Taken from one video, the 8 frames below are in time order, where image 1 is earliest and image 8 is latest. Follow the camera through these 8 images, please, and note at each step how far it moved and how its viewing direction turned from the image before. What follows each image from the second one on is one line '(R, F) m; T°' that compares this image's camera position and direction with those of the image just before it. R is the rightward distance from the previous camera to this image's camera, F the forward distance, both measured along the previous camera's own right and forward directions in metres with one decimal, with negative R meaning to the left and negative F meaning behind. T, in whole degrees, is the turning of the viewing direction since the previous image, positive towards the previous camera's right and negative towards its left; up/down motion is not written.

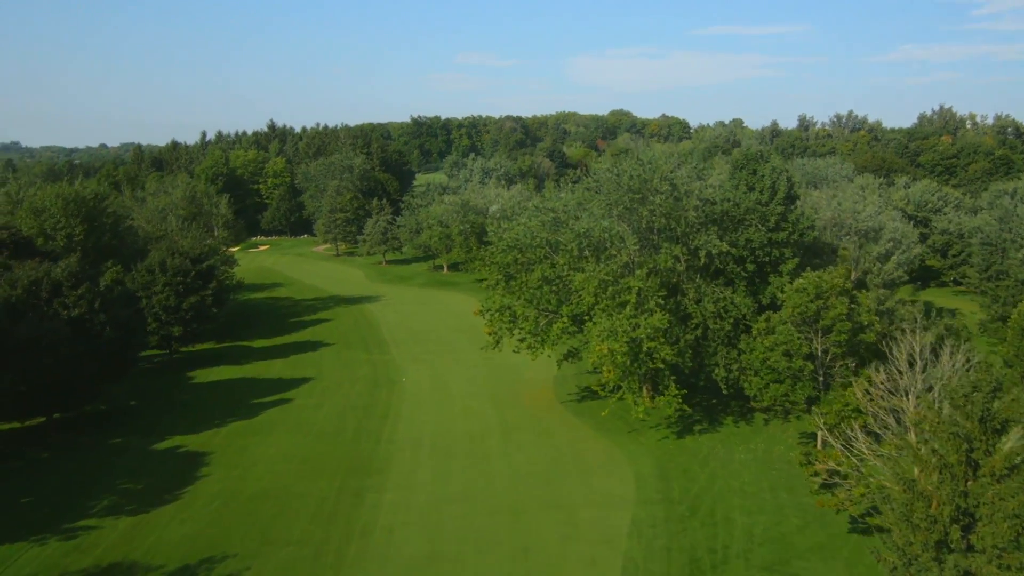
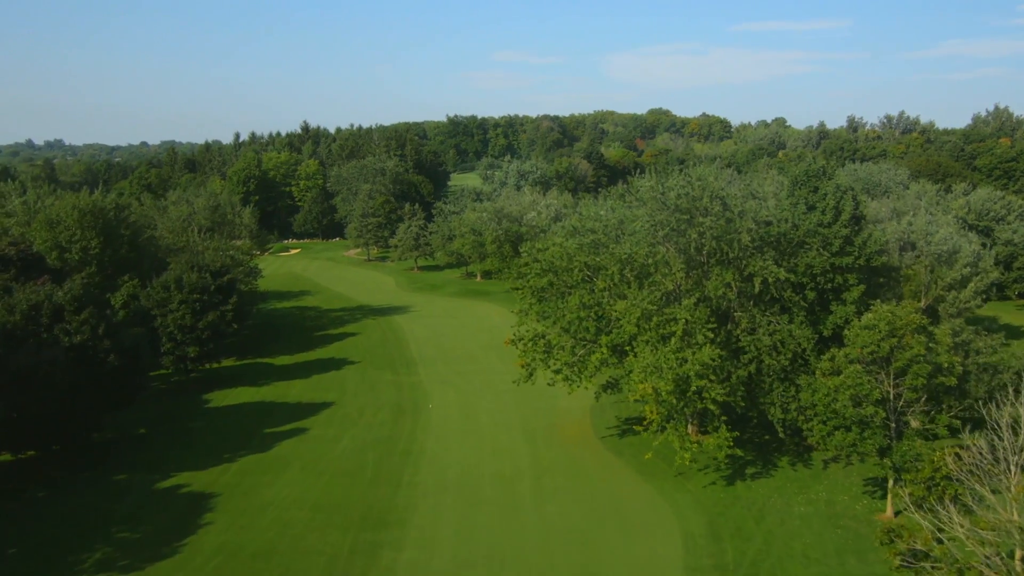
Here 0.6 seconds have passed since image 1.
(0.0, +2.0) m; -2°
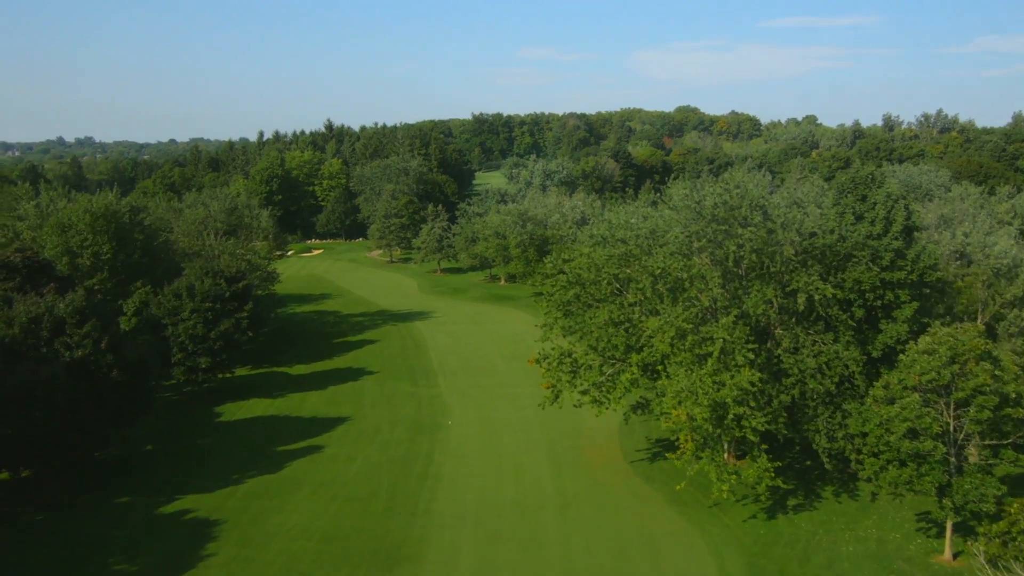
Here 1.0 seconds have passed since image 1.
(0.0, +1.4) m; -2°
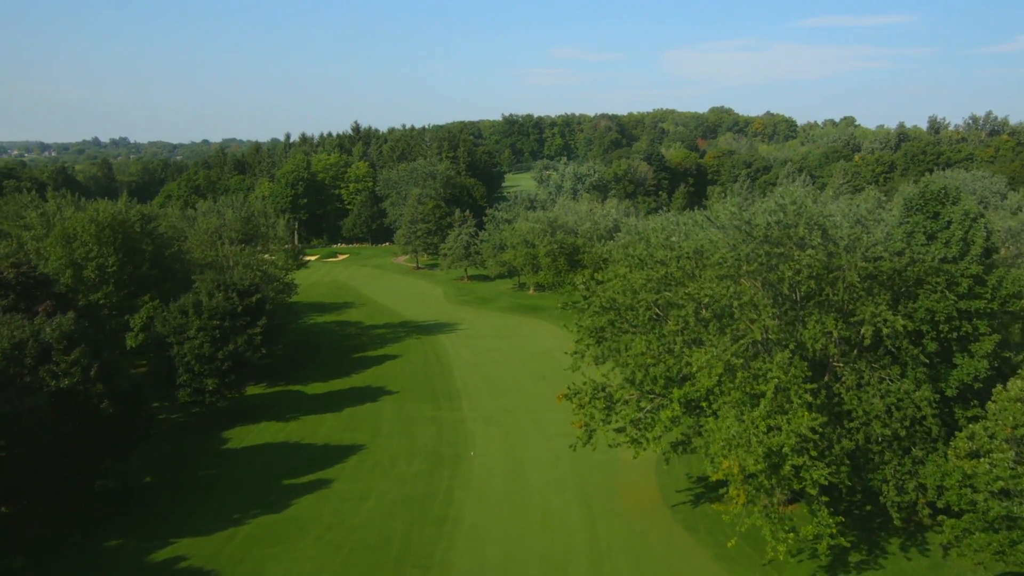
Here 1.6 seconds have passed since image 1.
(+0.1, +2.1) m; -2°
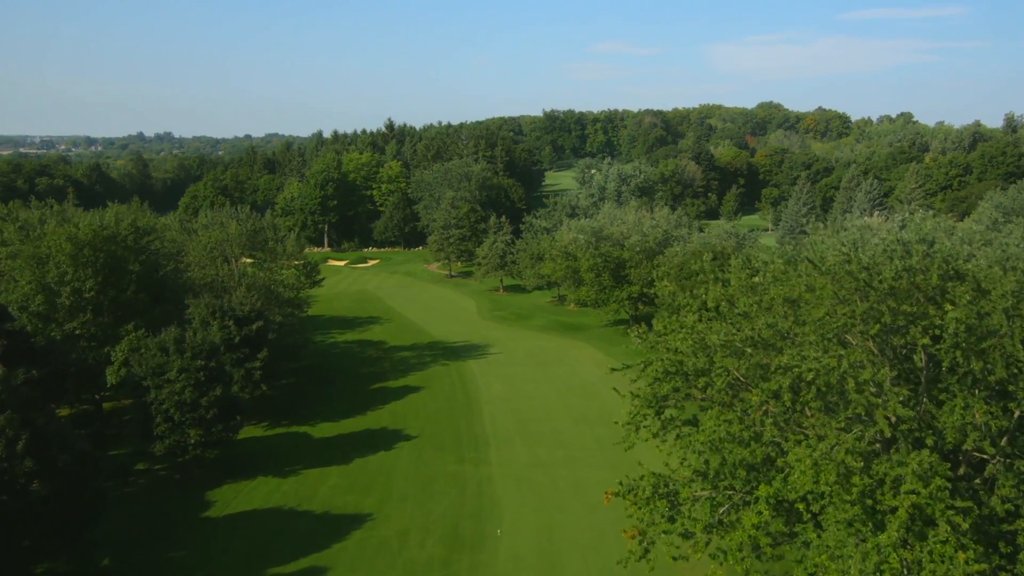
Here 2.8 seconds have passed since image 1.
(+0.1, +4.4) m; -2°
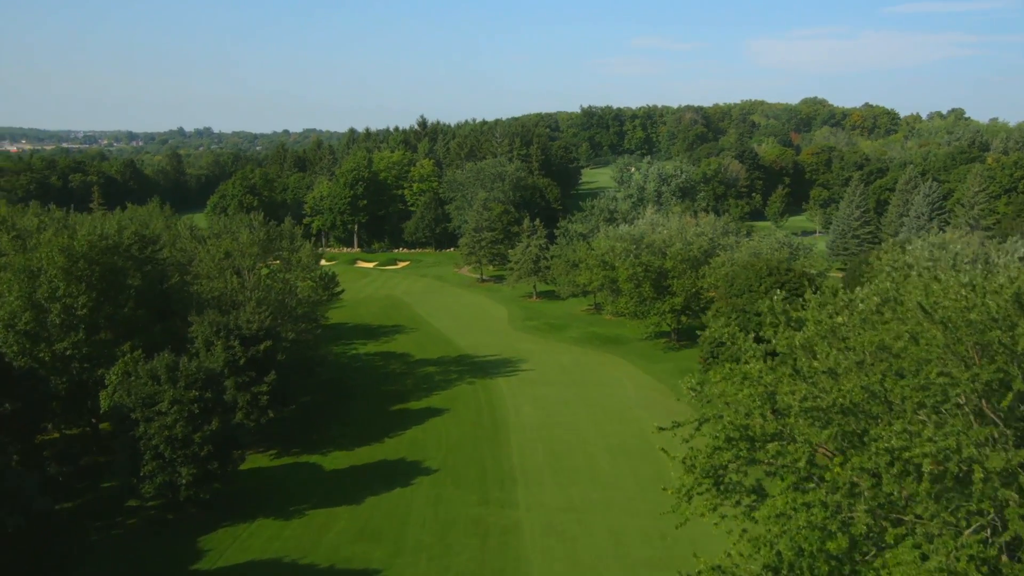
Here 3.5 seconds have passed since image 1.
(+0.1, +2.7) m; -2°
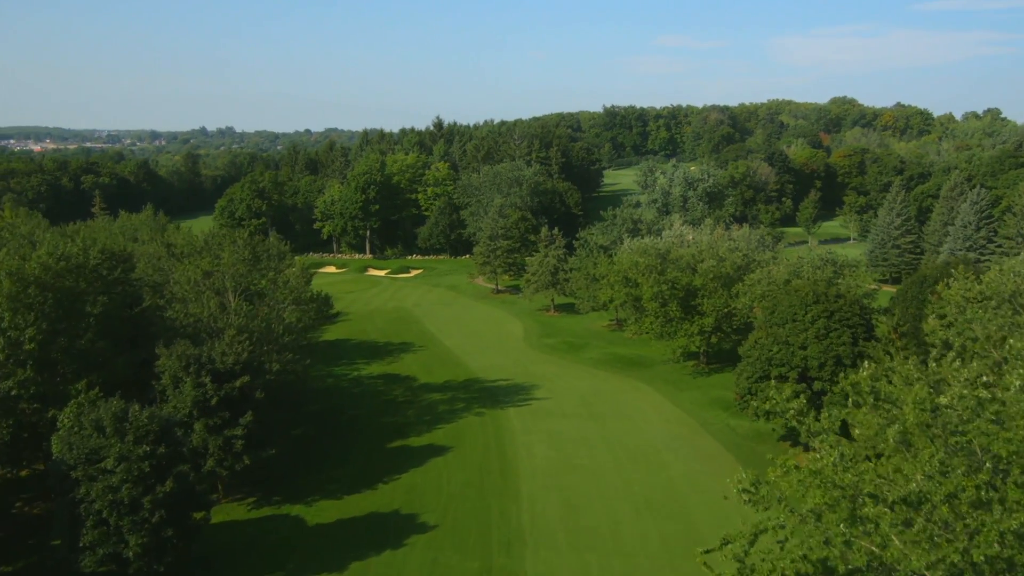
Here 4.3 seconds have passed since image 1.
(+0.3, +3.2) m; -1°
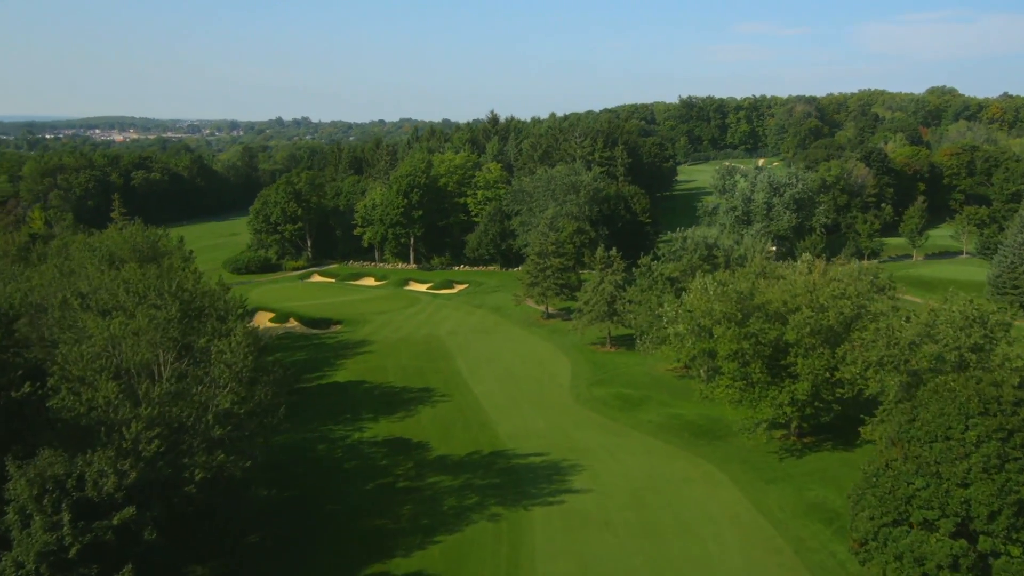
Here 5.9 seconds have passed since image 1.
(+1.1, +7.7) m; -5°
